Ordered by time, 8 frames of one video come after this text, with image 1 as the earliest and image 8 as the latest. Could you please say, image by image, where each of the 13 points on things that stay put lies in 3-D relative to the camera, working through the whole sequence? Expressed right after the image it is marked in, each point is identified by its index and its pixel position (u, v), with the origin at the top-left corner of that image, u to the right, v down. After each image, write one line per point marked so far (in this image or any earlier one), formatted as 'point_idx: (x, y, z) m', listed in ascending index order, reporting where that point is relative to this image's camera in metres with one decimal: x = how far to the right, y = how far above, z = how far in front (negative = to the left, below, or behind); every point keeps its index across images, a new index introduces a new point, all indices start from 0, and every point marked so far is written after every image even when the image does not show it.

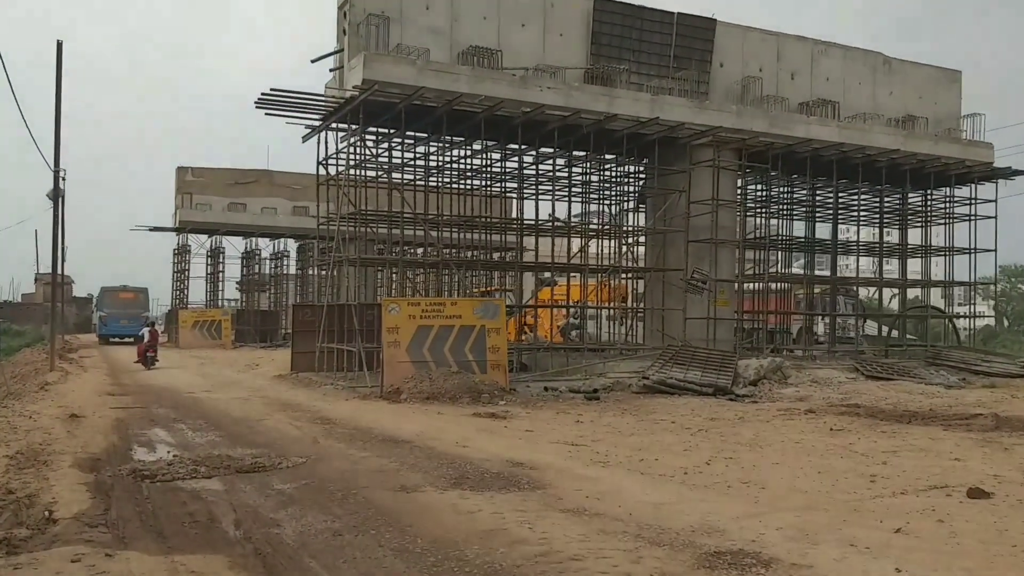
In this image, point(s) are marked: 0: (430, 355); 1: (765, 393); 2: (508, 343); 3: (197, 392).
0: (-1.7, -1.4, +17.5) m
1: (+5.4, -2.2, +17.8) m
2: (-0.1, -1.2, +18.1) m
3: (-6.7, -2.2, +17.8) m
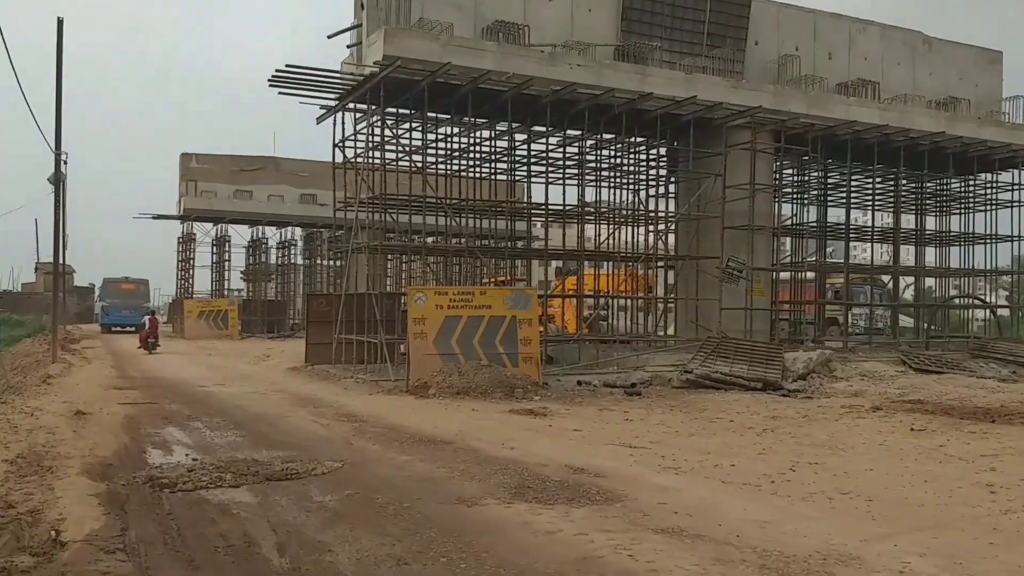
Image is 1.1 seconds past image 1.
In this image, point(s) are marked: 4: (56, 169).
0: (-1.0, -1.2, +16.4) m
1: (+6.1, -2.0, +16.7) m
2: (+0.6, -1.0, +17.0) m
3: (-6.1, -1.9, +16.7) m
4: (-10.6, +2.8, +19.4) m
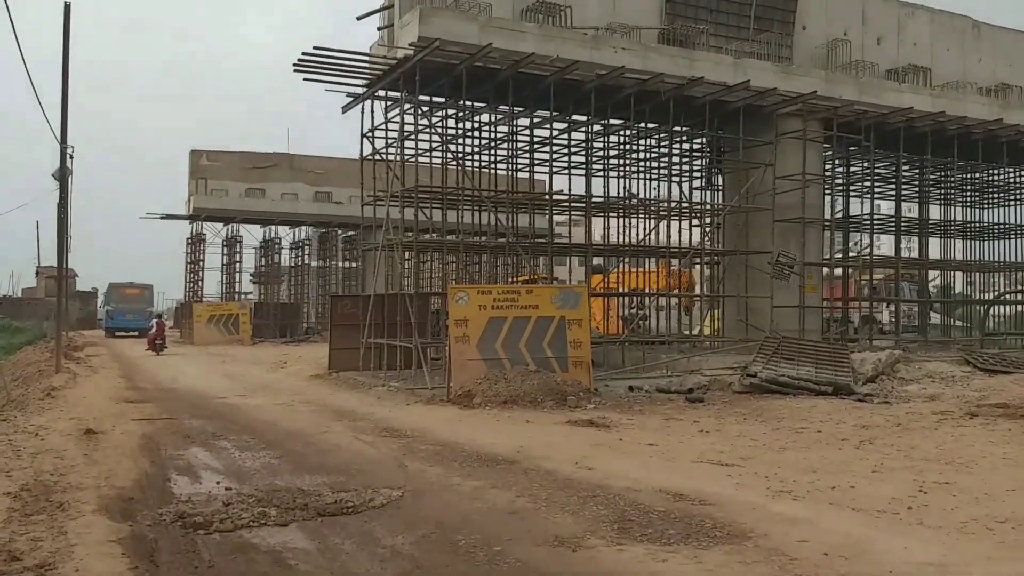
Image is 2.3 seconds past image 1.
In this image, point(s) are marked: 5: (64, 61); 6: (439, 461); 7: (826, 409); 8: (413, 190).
0: (-0.2, -1.2, +15.2) m
1: (+7.0, -1.9, +15.5) m
2: (+1.4, -0.9, +15.7) m
3: (-5.2, -2.0, +15.5) m
4: (-9.8, +2.6, +18.3) m
5: (-10.0, +5.0, +18.8) m
6: (-0.8, -1.9, +9.2) m
7: (+4.7, -1.9, +12.7) m
8: (-2.3, +2.2, +19.8) m
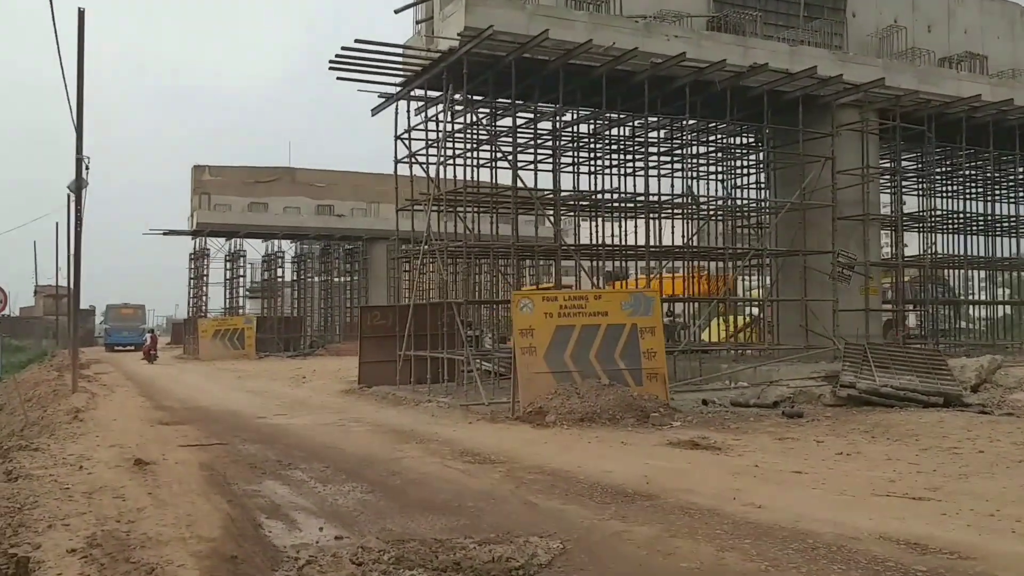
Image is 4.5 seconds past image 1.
0: (+1.0, -1.2, +13.7) m
1: (+8.1, -1.9, +14.1) m
2: (+2.6, -1.0, +14.3) m
3: (-4.0, -2.1, +13.9) m
4: (-8.7, +2.4, +16.7) m
5: (-8.9, +4.8, +17.1) m
6: (+0.6, -1.9, +7.7) m
7: (+6.0, -1.9, +11.3) m
8: (-1.3, +2.0, +18.3) m
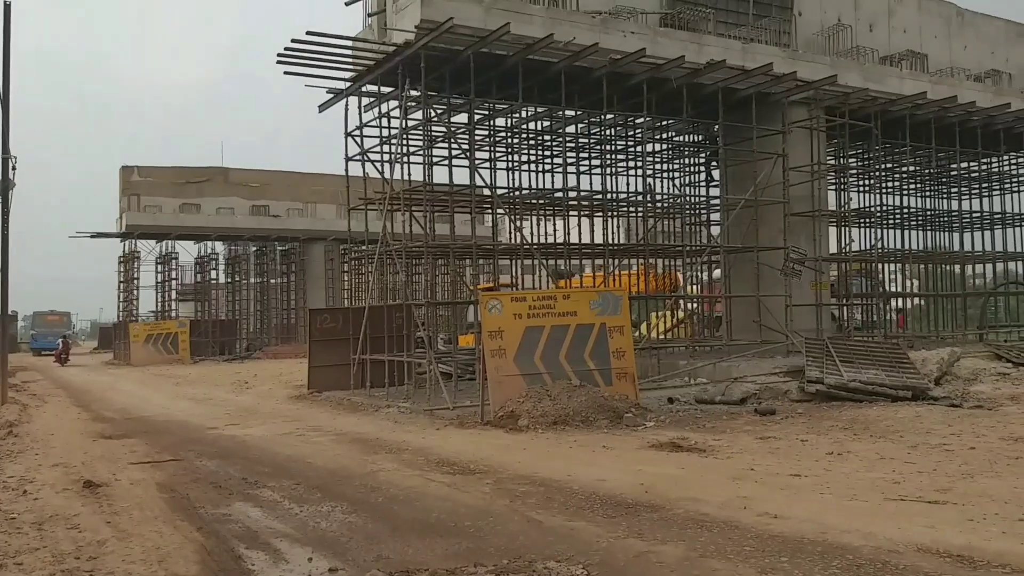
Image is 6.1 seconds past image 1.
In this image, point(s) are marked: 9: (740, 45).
0: (+0.5, -1.2, +13.2) m
1: (+7.6, -1.8, +14.2) m
2: (+2.0, -1.0, +13.9) m
3: (-4.5, -2.2, +13.0) m
4: (-9.4, +2.4, +15.4) m
5: (-9.8, +4.8, +15.8) m
6: (+0.5, -1.9, +7.2) m
7: (+5.7, -1.8, +11.2) m
8: (-2.2, +2.1, +17.6) m
9: (+5.2, +5.5, +19.0) m
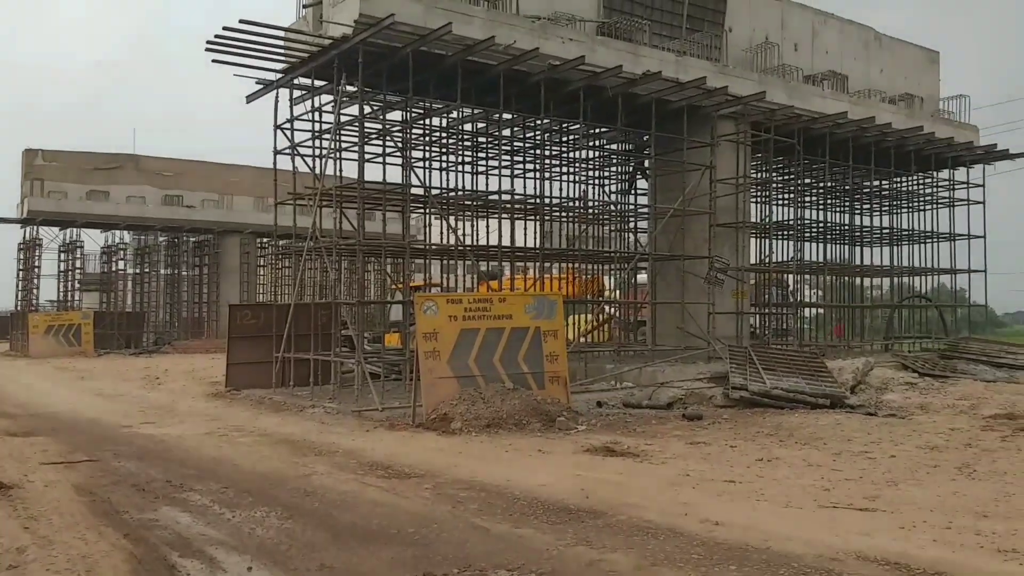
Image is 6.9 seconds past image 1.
0: (-0.6, -1.2, +13.2) m
1: (+6.4, -2.0, +14.8) m
2: (+0.9, -1.0, +14.0) m
3: (-5.6, -2.0, +12.5) m
4: (-10.6, +2.6, +14.3) m
5: (-10.9, +5.0, +14.6) m
6: (+0.1, -2.0, +7.2) m
7: (+4.8, -2.0, +11.6) m
8: (-3.6, +2.1, +17.3) m
9: (+3.7, +5.4, +19.4) m
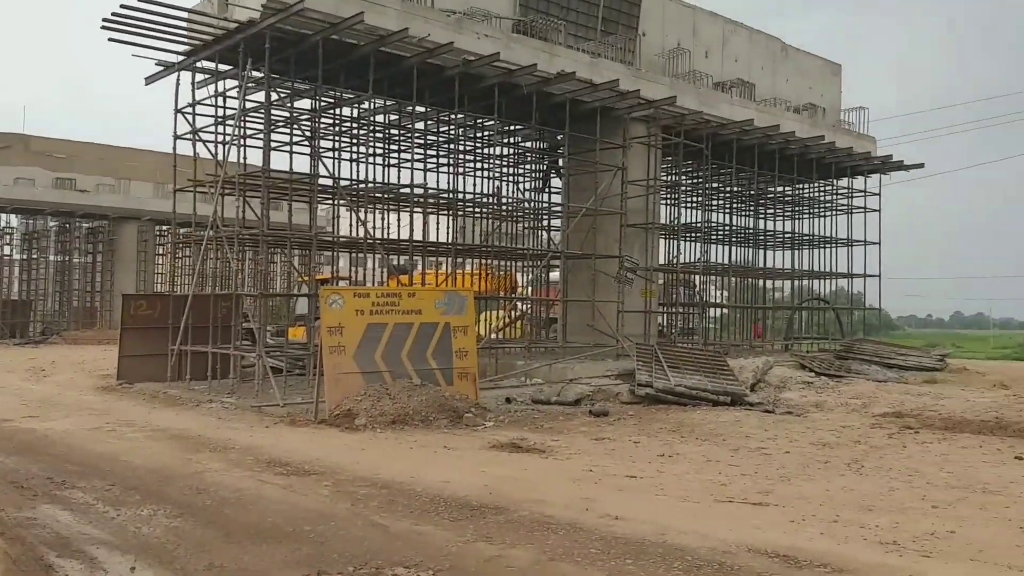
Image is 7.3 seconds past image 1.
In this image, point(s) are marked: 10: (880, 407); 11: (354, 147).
0: (-2.0, -1.1, +13.0) m
1: (+4.7, -2.1, +15.3) m
2: (-0.6, -1.0, +14.0) m
3: (-6.9, -1.9, +11.8) m
4: (-12.0, +2.9, +13.1) m
5: (-12.3, +5.3, +13.4) m
6: (-0.8, -1.9, +7.1) m
7: (+3.5, -2.0, +12.0) m
8: (-5.3, +2.3, +16.7) m
9: (+1.8, +5.4, +19.6) m
10: (+6.5, -2.1, +14.7) m
11: (-3.6, +3.2, +19.0) m
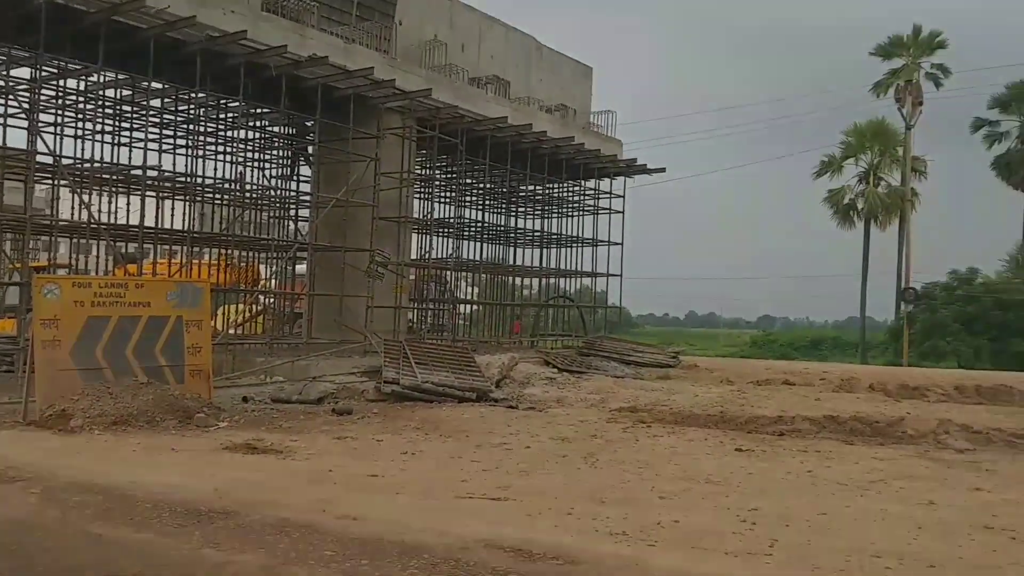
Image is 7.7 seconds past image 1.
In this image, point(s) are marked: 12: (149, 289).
0: (-5.6, -1.0, +11.7) m
1: (+0.2, -2.0, +15.8) m
2: (-4.6, -0.8, +13.0) m
3: (-10.0, -1.6, +9.2) m
4: (-15.2, +3.2, +9.1) m
5: (-15.5, +5.6, +9.3) m
6: (-2.9, -1.8, +6.4) m
7: (-0.1, -1.9, +12.2) m
8: (-9.8, +2.5, +14.4) m
9: (-3.6, +5.5, +19.1) m
10: (+2.1, -2.1, +15.7) m
11: (-8.7, +3.4, +17.1) m
12: (-5.2, 0.0, +12.3) m
